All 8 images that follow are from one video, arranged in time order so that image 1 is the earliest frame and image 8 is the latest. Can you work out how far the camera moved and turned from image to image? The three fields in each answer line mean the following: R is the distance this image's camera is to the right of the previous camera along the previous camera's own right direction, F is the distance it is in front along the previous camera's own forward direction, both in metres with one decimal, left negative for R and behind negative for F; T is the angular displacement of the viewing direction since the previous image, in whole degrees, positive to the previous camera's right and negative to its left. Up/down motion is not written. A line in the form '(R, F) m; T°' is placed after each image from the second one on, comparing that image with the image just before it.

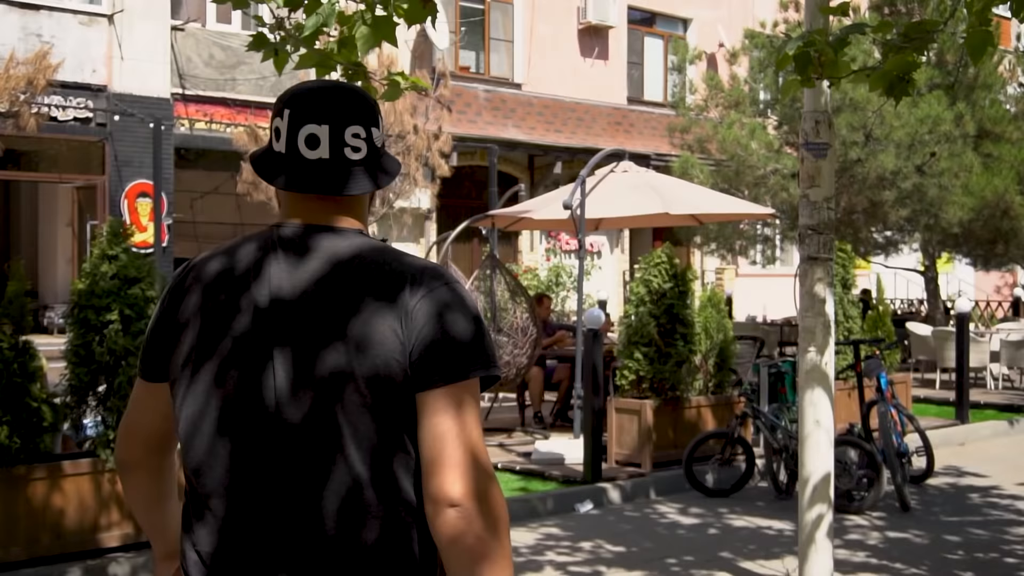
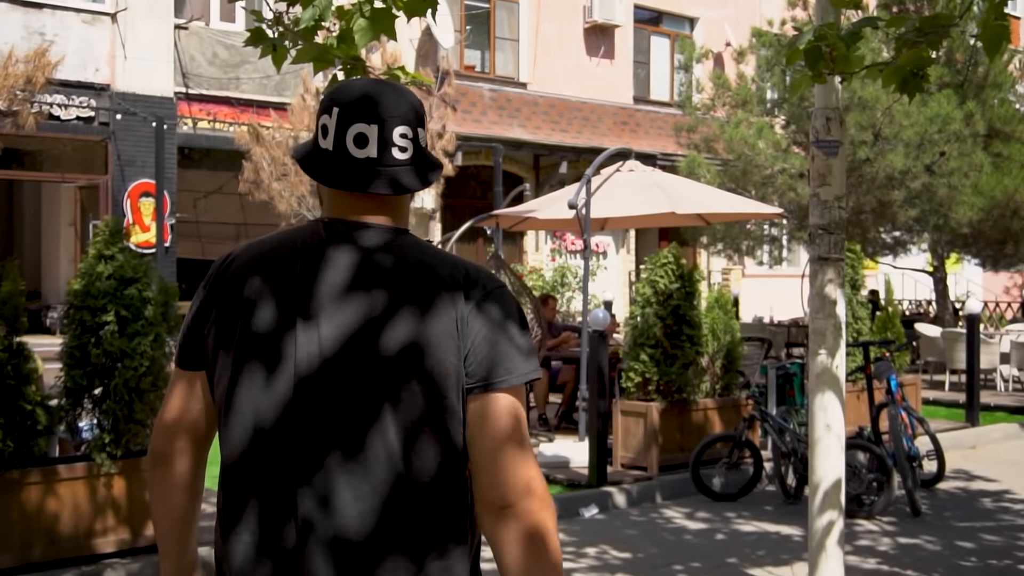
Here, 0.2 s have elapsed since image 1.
(0.0, +0.1) m; 0°
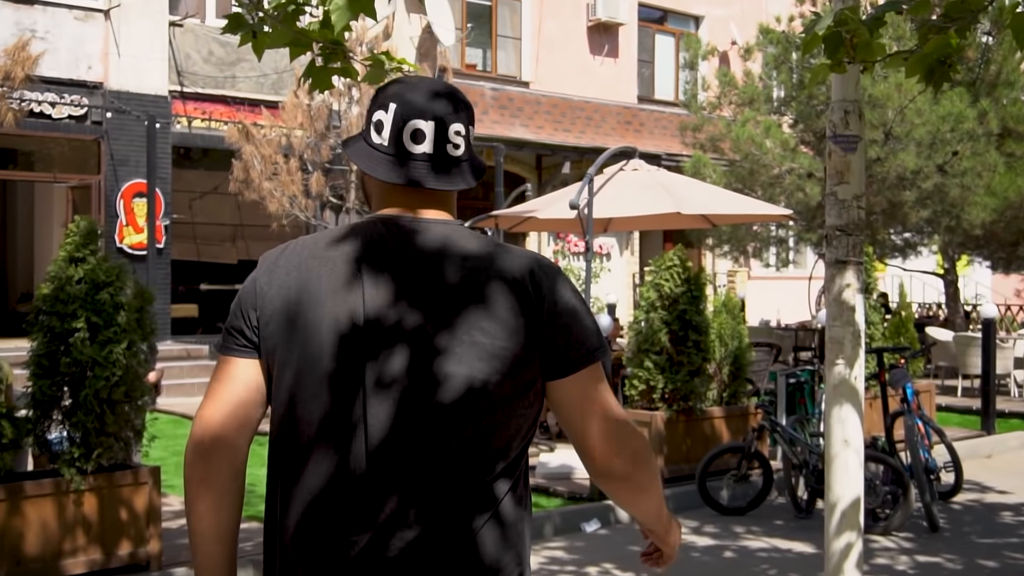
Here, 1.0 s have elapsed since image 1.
(0.0, +0.4) m; 0°
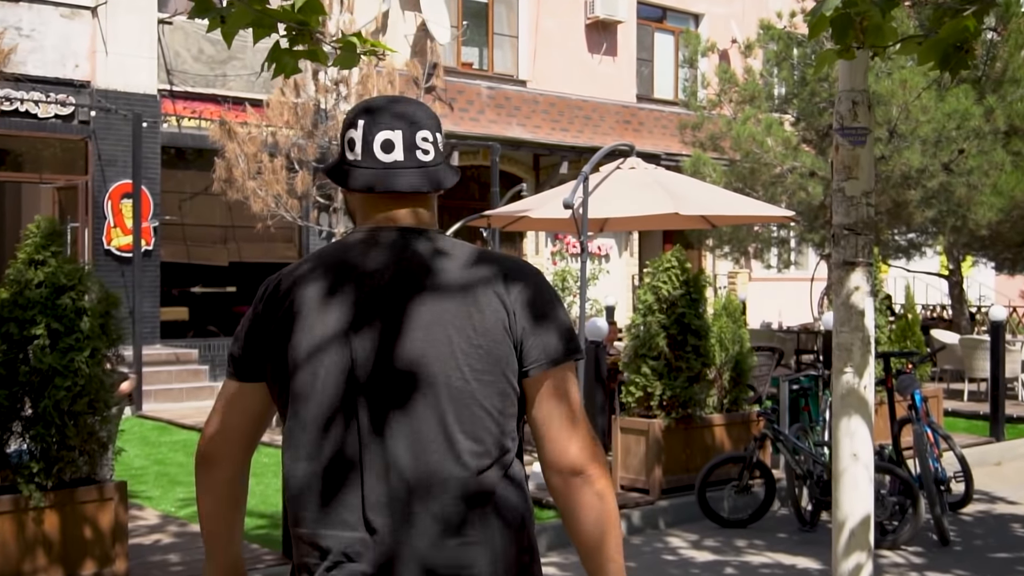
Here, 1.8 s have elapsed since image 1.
(+0.1, +0.3) m; 0°
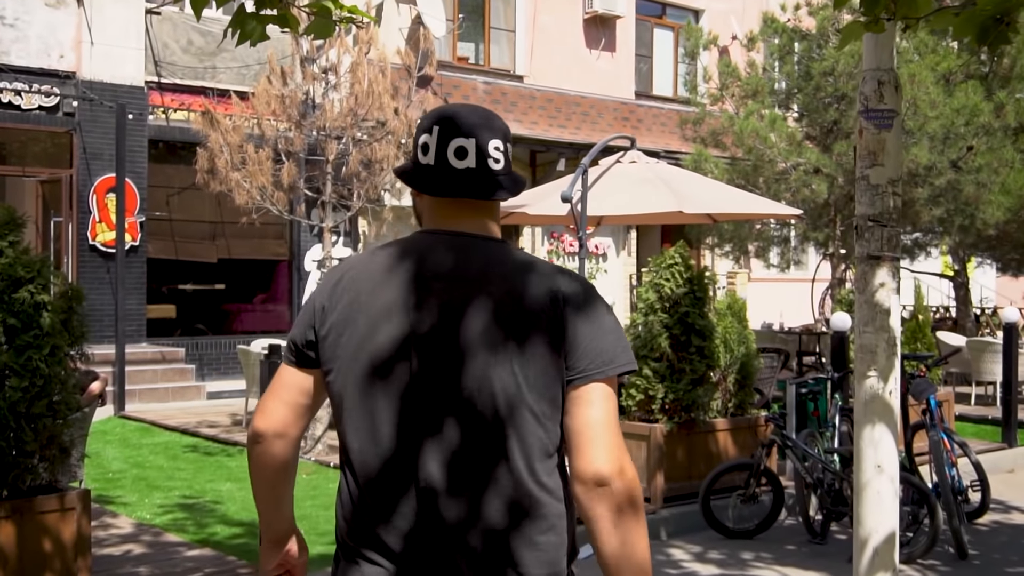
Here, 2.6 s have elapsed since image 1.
(0.0, +0.4) m; 0°
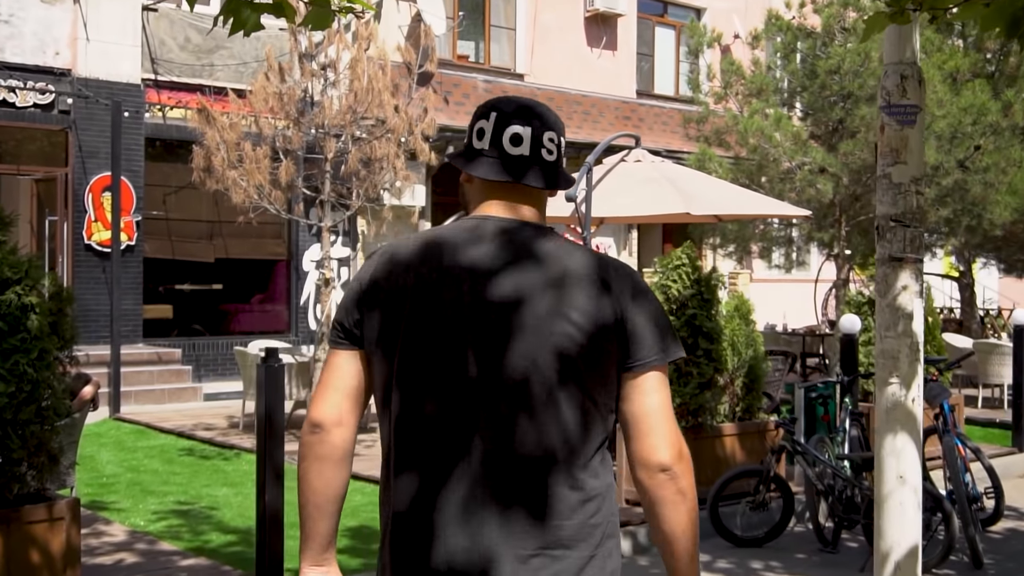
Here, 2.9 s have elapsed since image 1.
(0.0, +0.2) m; 0°
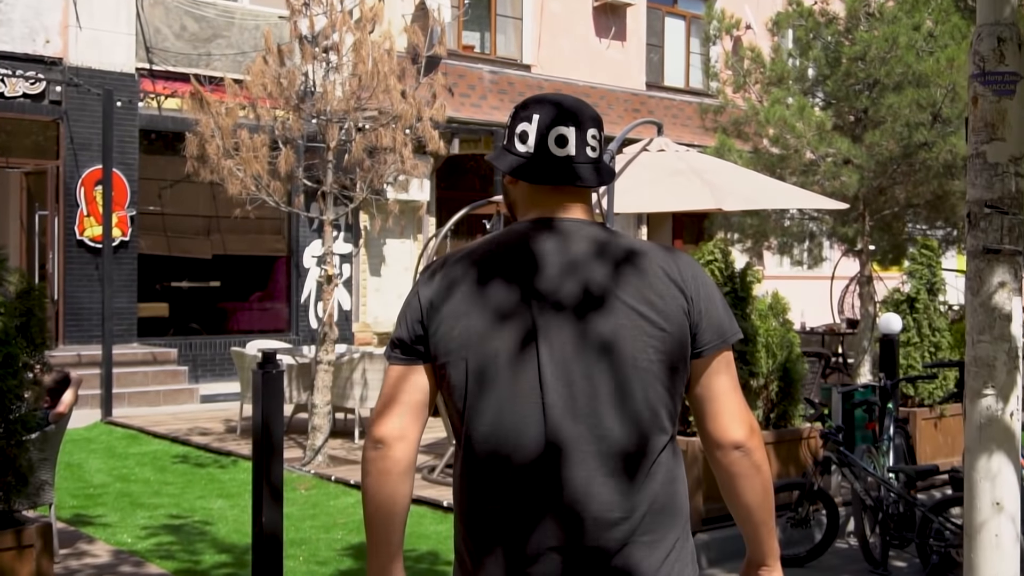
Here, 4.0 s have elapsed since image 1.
(-0.1, +0.6) m; 0°
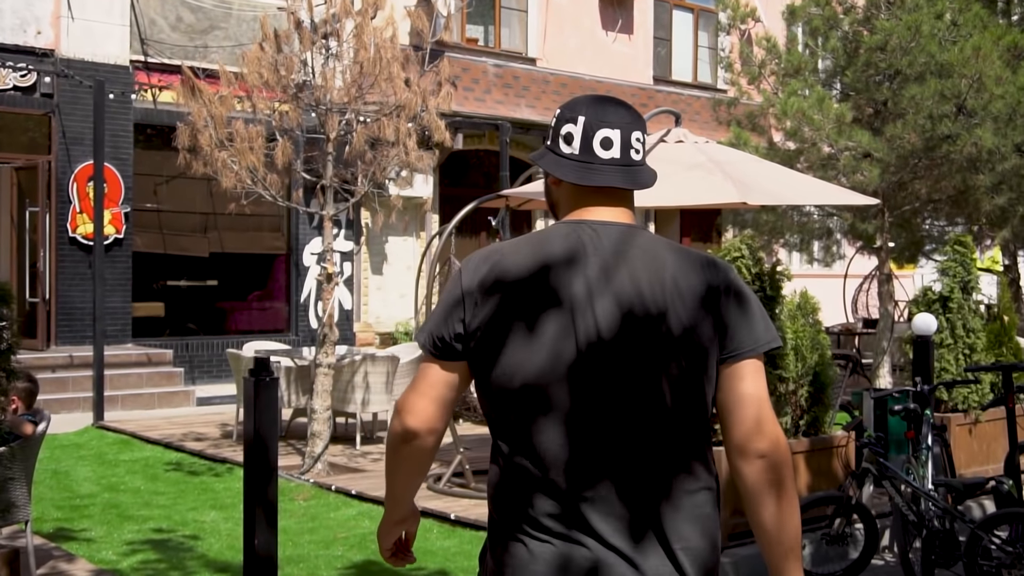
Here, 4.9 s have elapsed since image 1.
(-0.1, +0.5) m; 0°
